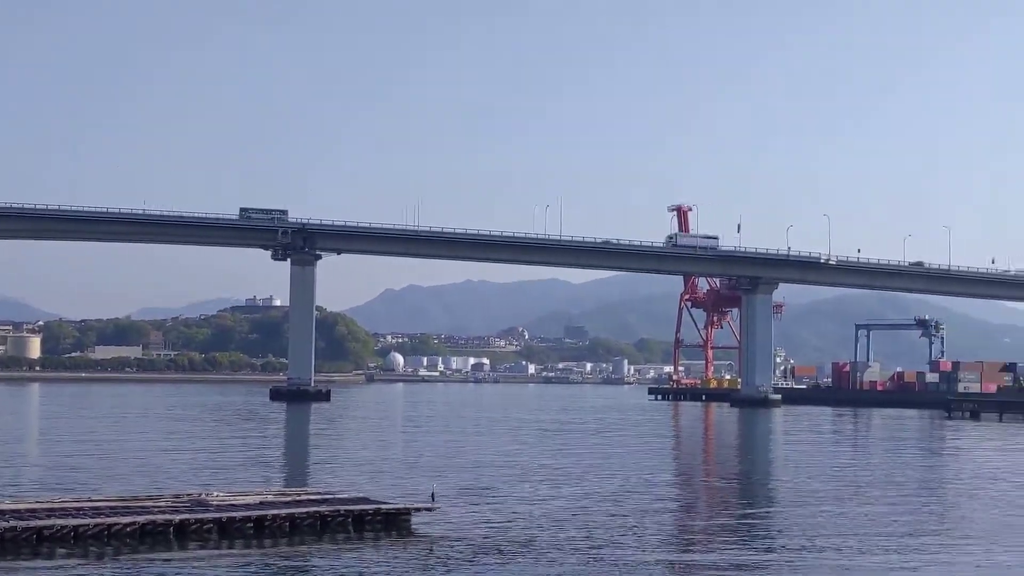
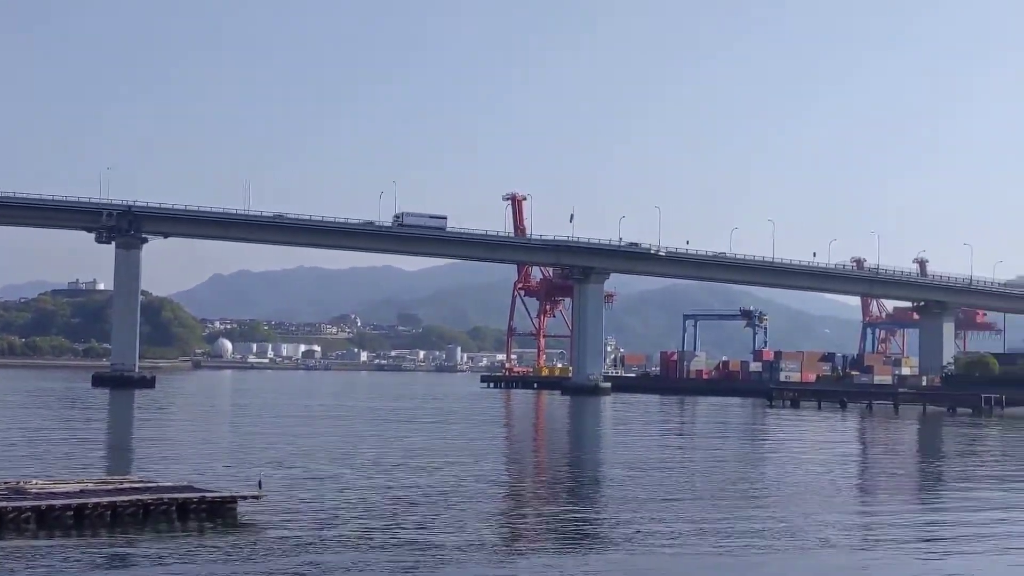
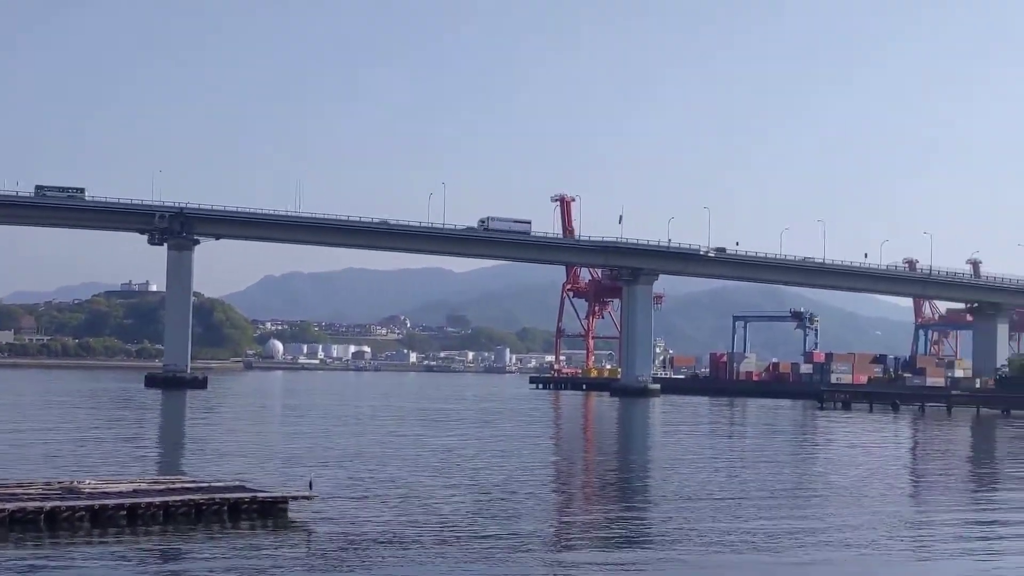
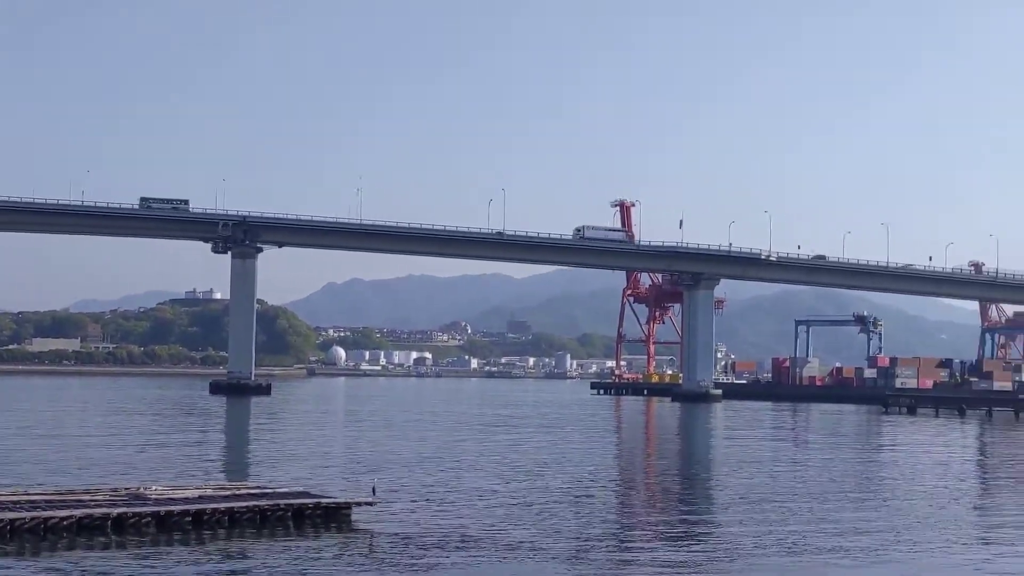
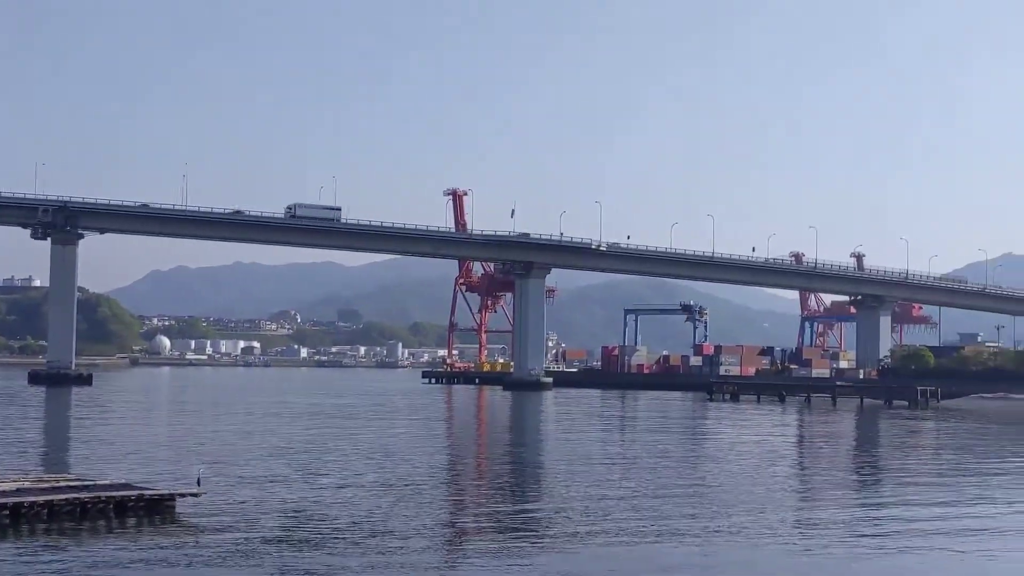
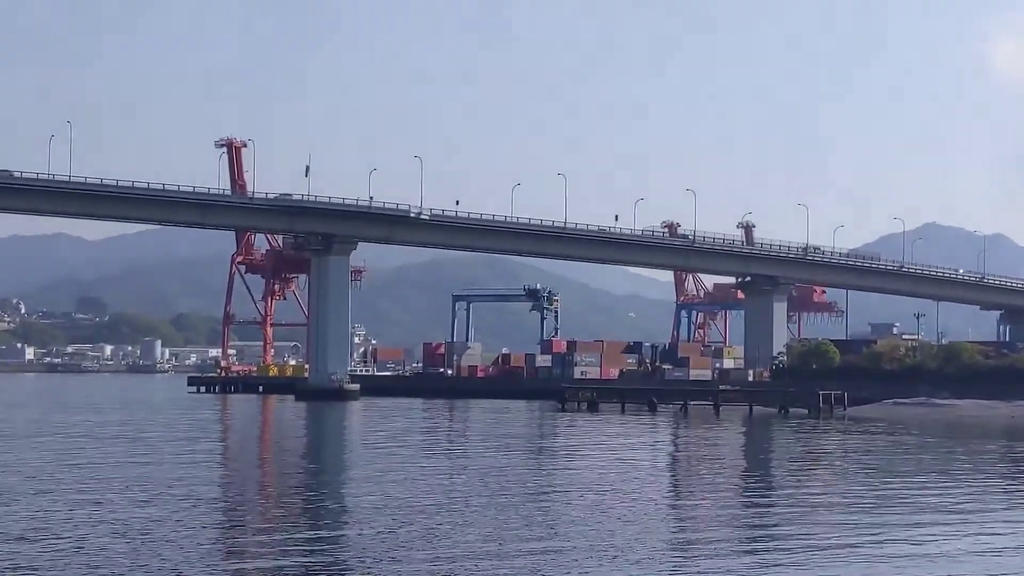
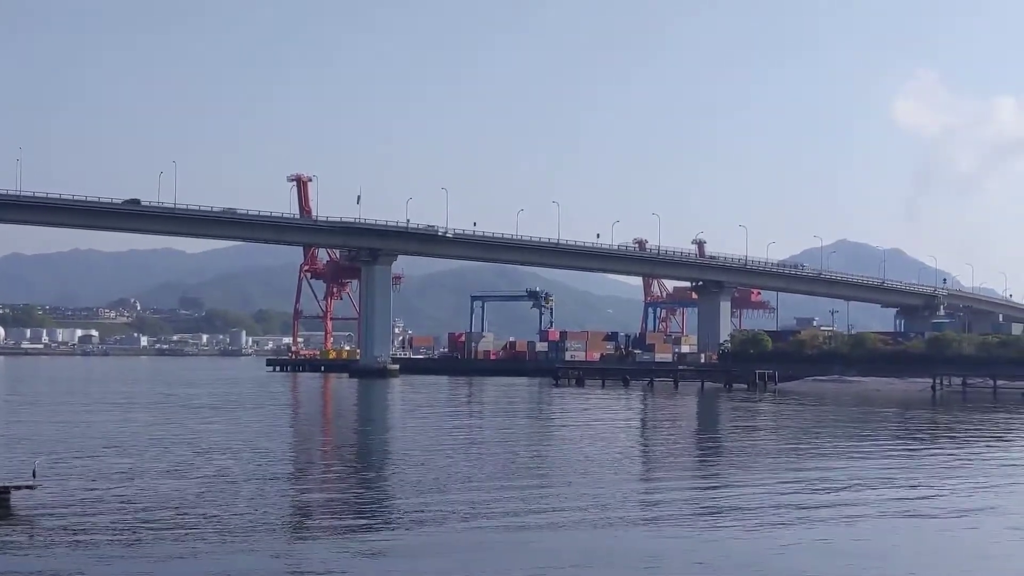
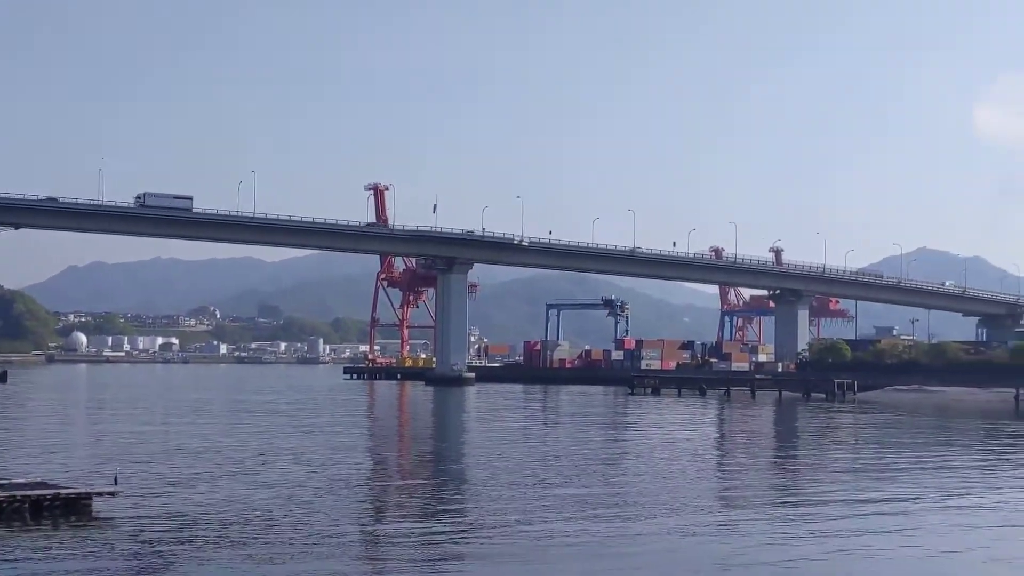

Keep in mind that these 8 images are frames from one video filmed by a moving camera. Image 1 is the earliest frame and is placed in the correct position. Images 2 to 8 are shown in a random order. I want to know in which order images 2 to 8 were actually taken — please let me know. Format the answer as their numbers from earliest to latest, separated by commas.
4, 3, 2, 5, 8, 7, 6
